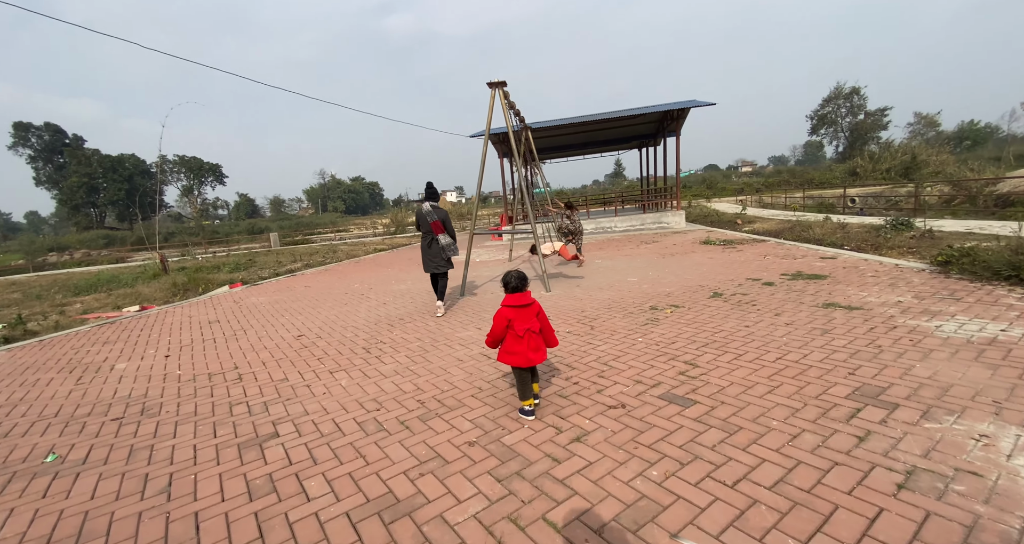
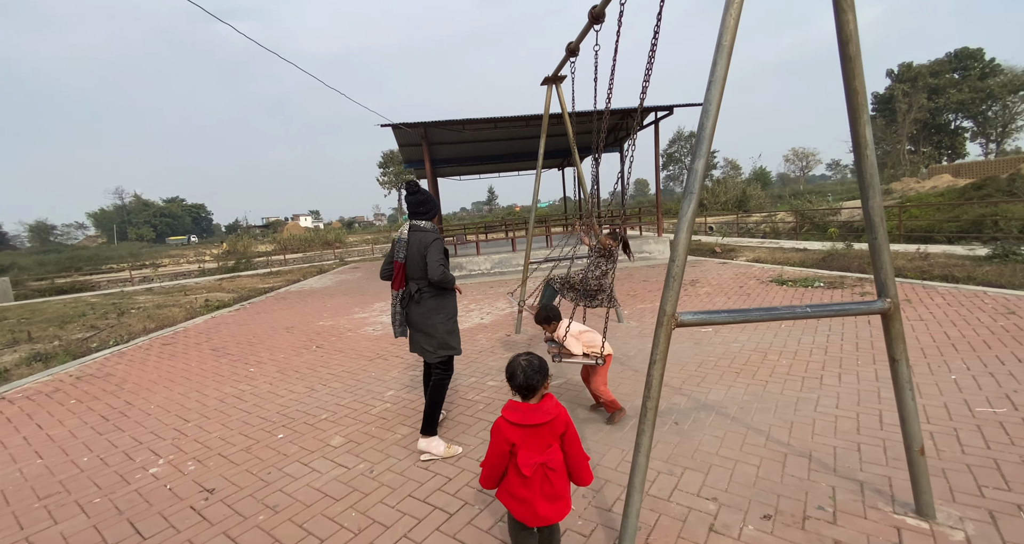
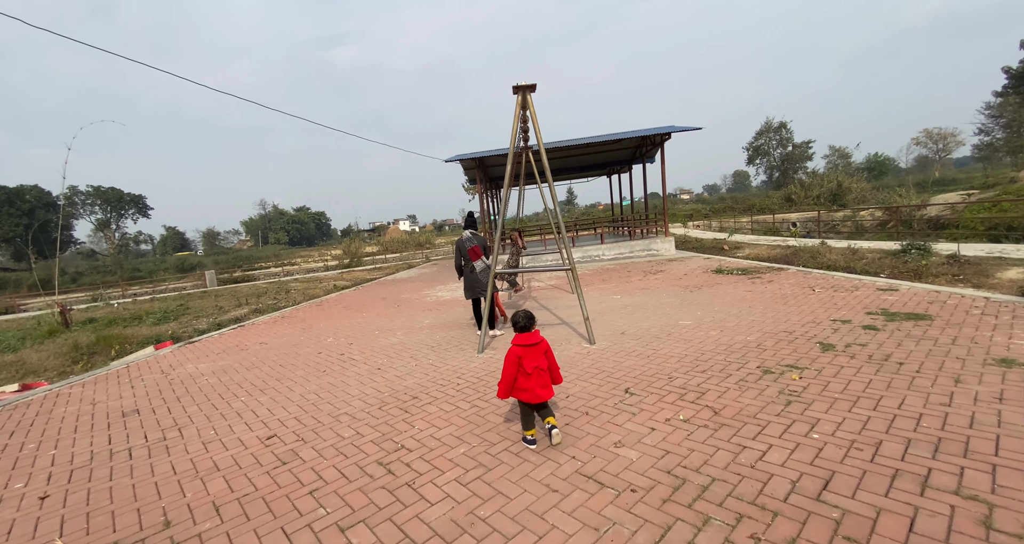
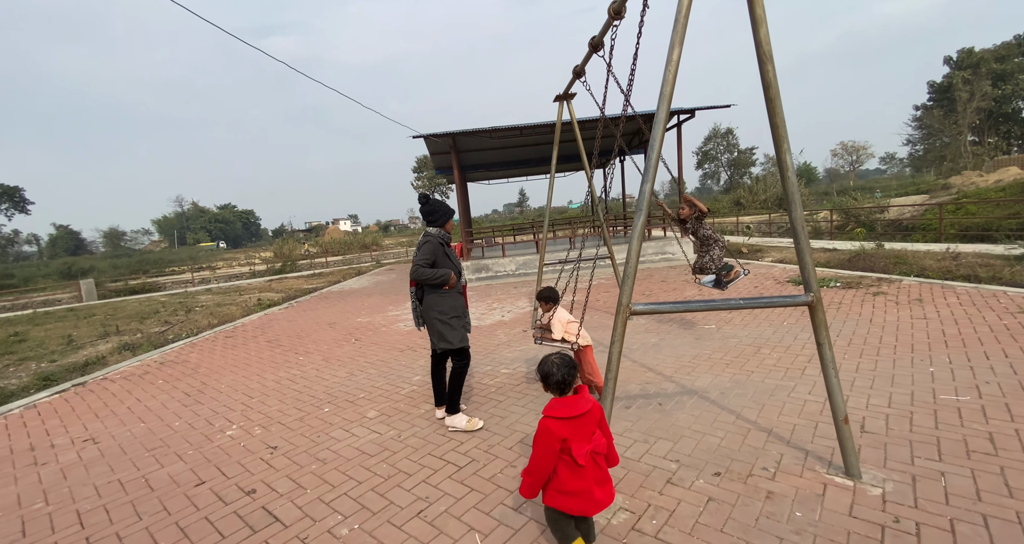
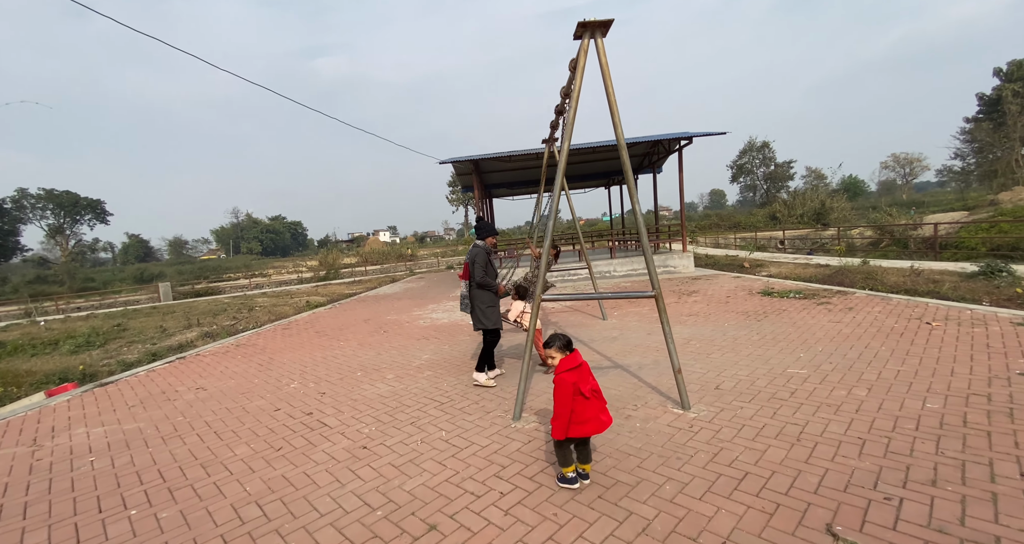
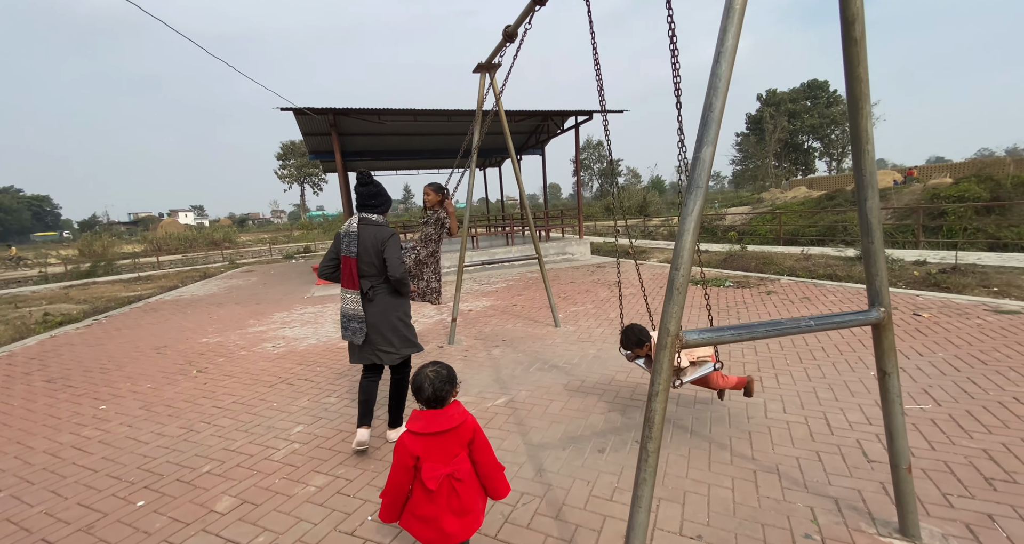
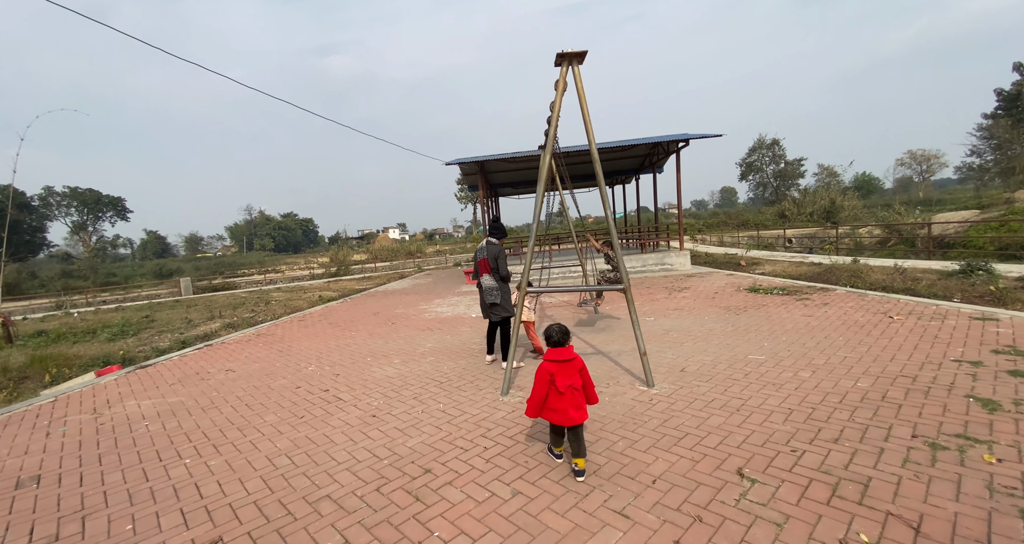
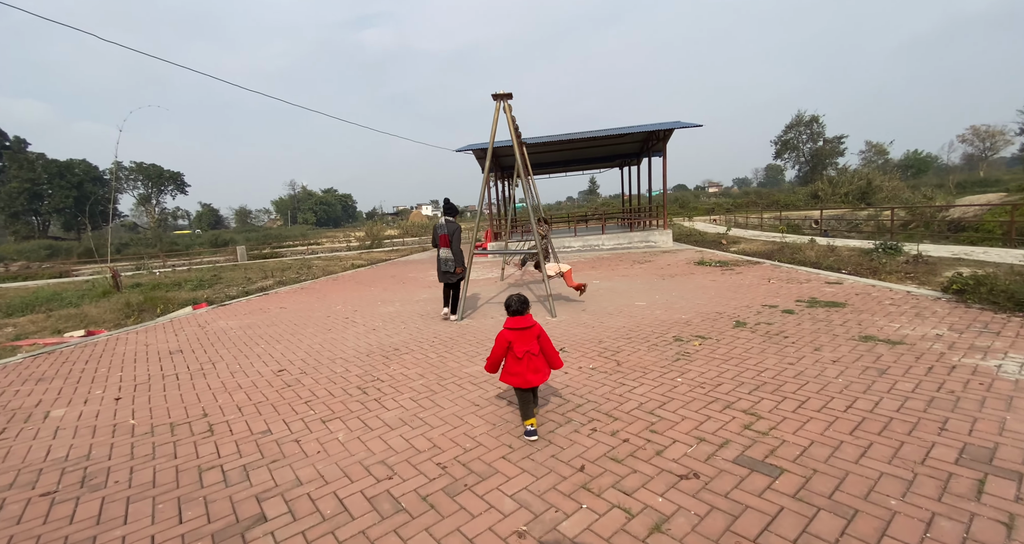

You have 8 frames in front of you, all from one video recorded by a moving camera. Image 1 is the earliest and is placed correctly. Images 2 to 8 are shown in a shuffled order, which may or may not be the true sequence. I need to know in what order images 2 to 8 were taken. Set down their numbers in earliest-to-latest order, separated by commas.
8, 3, 7, 5, 4, 2, 6
